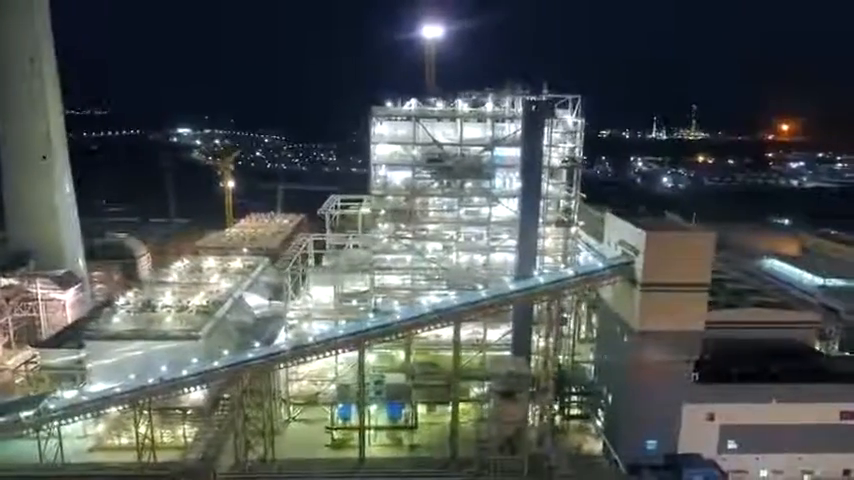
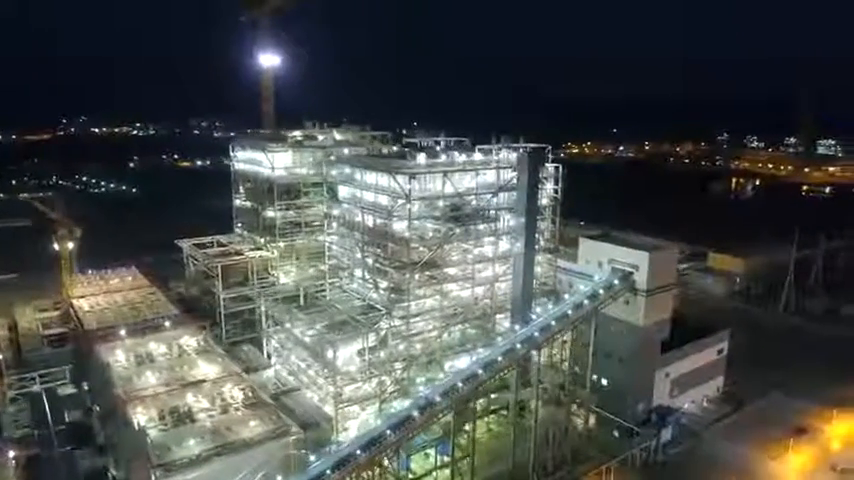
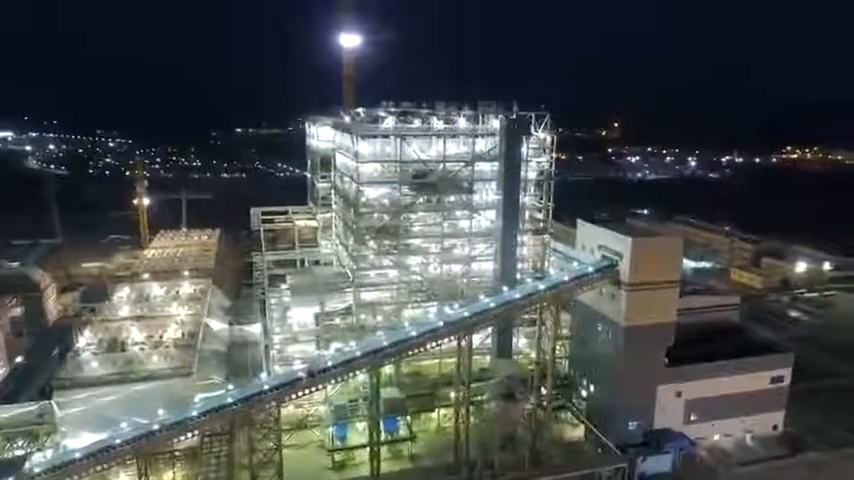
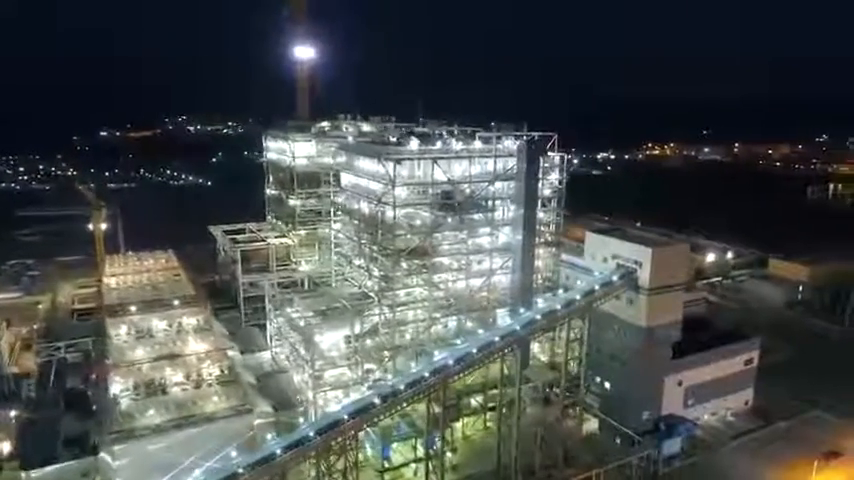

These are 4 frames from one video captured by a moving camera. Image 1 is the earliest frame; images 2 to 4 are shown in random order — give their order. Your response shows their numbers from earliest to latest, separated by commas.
3, 4, 2
